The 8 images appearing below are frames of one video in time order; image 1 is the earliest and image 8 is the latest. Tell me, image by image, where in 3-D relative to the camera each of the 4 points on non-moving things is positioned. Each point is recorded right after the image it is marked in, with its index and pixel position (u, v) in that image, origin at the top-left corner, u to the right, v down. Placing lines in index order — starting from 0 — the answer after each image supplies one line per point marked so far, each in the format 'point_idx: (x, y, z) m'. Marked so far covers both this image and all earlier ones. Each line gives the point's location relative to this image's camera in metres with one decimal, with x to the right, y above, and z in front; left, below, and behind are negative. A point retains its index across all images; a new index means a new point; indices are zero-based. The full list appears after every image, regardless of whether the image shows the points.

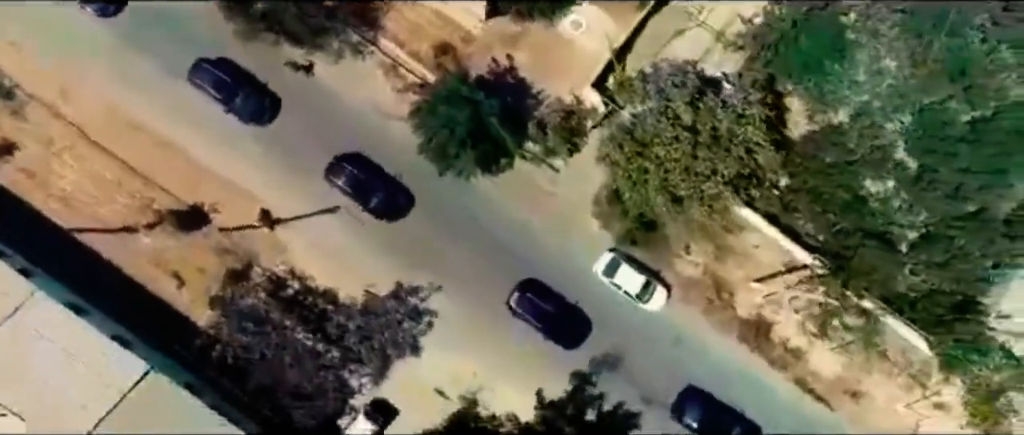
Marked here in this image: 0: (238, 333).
0: (-7.1, -2.7, +18.9) m
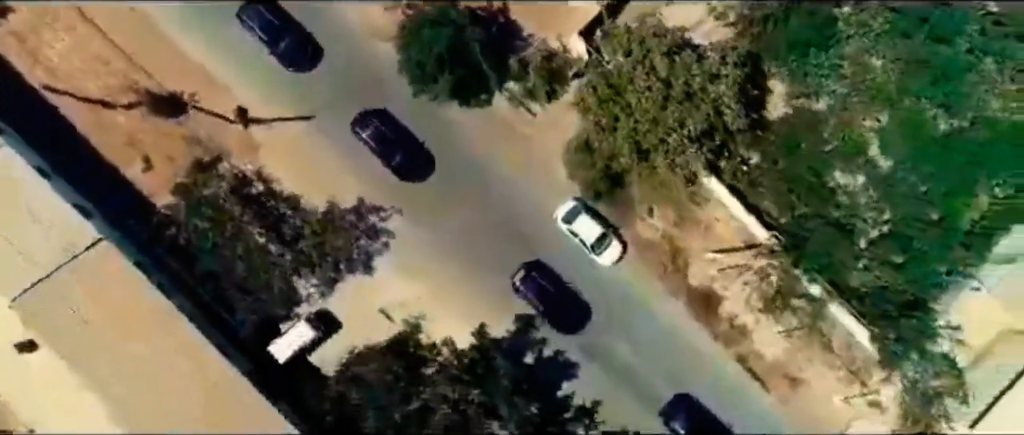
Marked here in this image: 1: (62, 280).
0: (-8.6, -0.1, +20.1) m
1: (-11.4, -1.6, +19.2) m
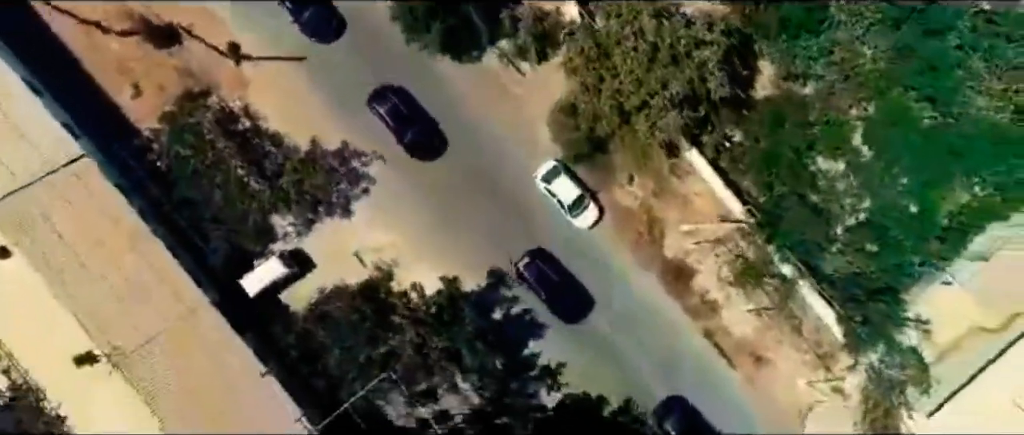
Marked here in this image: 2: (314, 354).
0: (-9.1, +1.9, +20.3) m
1: (-12.0, +0.6, +19.4) m
2: (-5.2, -3.5, +20.0) m
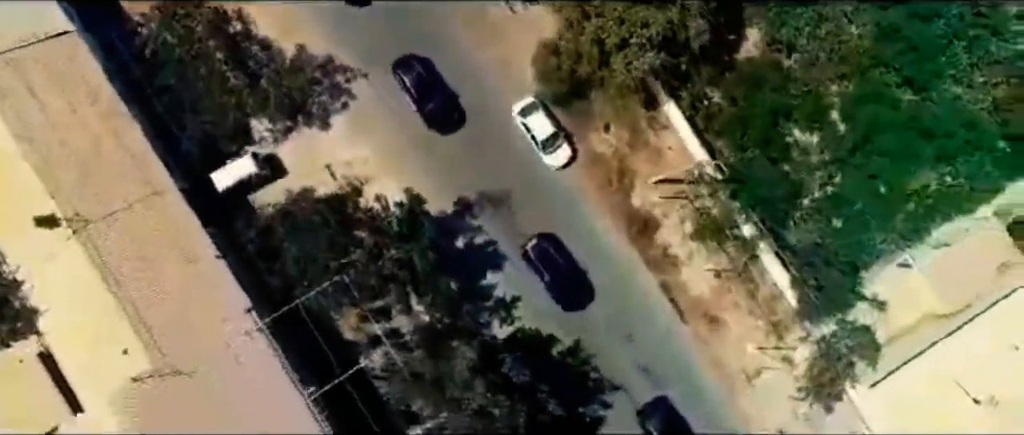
0: (-9.5, +4.9, +20.7) m
1: (-12.6, +4.0, +19.7) m
2: (-6.3, -0.9, +20.2) m
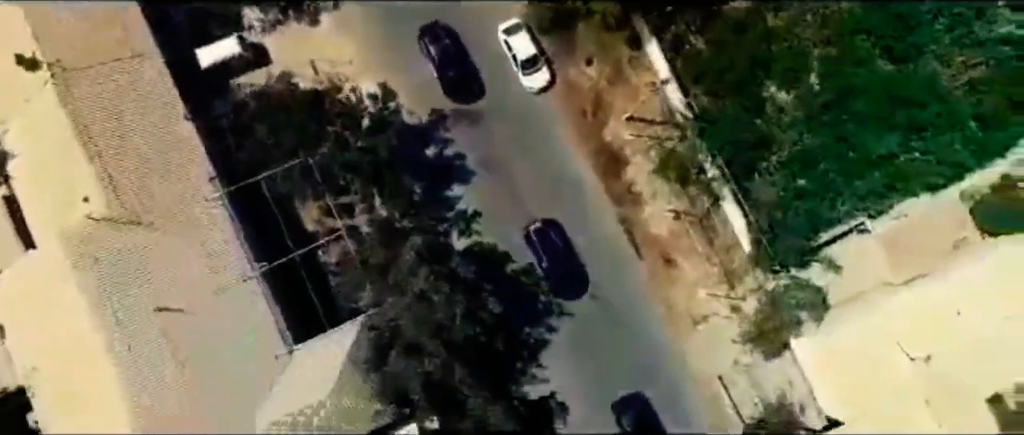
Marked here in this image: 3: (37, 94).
0: (-9.6, +8.5, +21.2) m
1: (-12.8, +8.0, +20.3) m
2: (-7.2, +2.4, +20.6) m
3: (-12.0, +3.1, +19.2) m
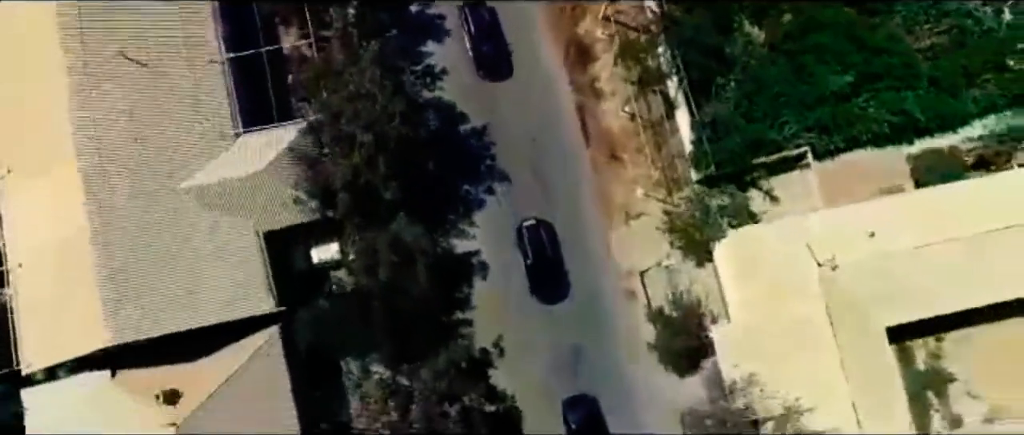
0: (-8.7, +14.5, +23.3) m
1: (-12.0, +14.7, +22.4) m
2: (-7.7, +8.0, +22.1) m
3: (-12.2, +9.8, +20.9) m
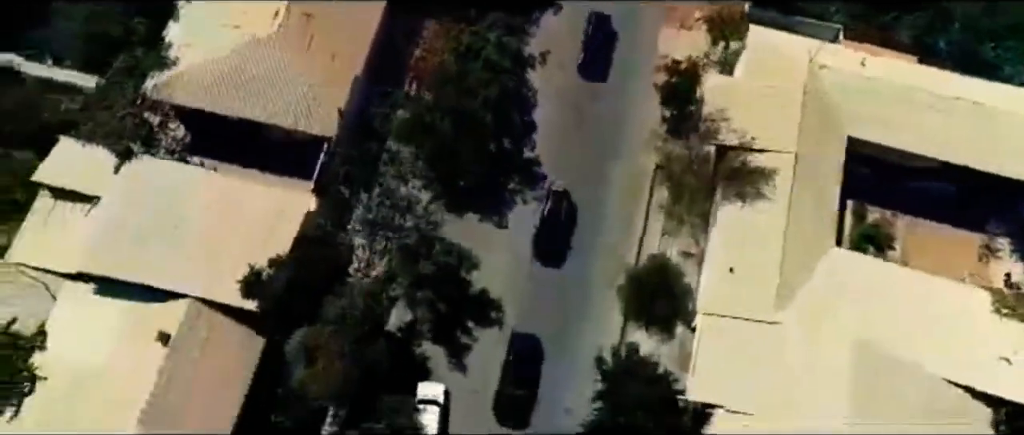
0: (+1.8, +24.5, +33.9) m
1: (-1.0, +26.3, +33.7) m
2: (-0.2, +18.8, +31.2) m
3: (-3.5, +22.6, +31.3) m
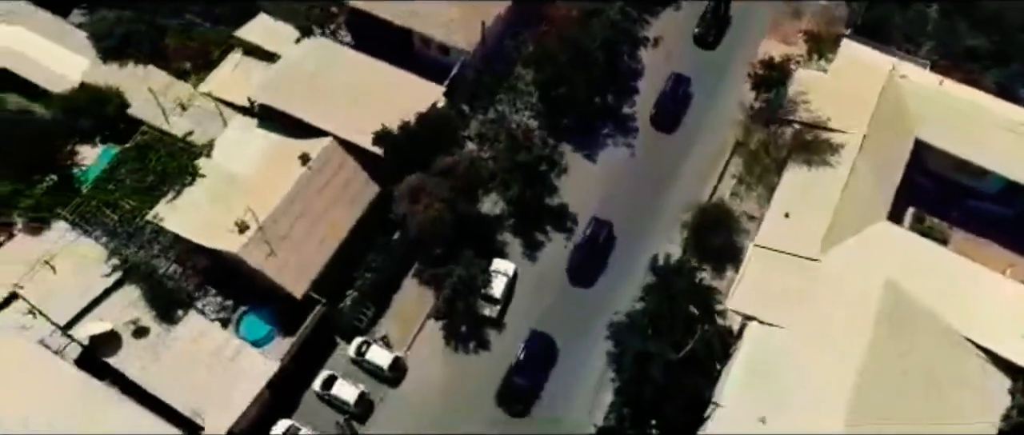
0: (+11.5, +24.3, +40.3) m
1: (+9.1, +26.6, +40.7) m
2: (+8.0, +19.5, +37.2) m
3: (+5.6, +23.8, +38.1) m
